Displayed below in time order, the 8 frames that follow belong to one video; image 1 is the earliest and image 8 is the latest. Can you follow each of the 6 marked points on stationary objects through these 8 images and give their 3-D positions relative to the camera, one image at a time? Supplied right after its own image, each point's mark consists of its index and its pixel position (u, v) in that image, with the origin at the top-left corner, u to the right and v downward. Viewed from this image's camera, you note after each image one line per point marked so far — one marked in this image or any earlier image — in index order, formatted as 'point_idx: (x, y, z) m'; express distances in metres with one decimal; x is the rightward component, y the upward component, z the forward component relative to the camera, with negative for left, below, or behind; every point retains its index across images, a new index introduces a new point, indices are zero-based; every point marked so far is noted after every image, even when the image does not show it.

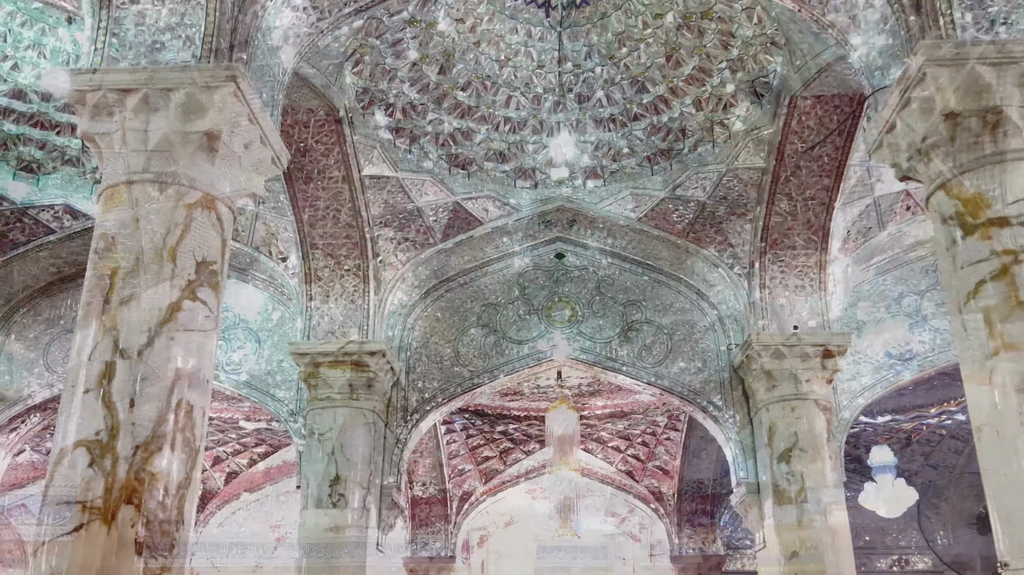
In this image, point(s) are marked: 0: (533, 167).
0: (+0.1, +0.8, +6.1) m
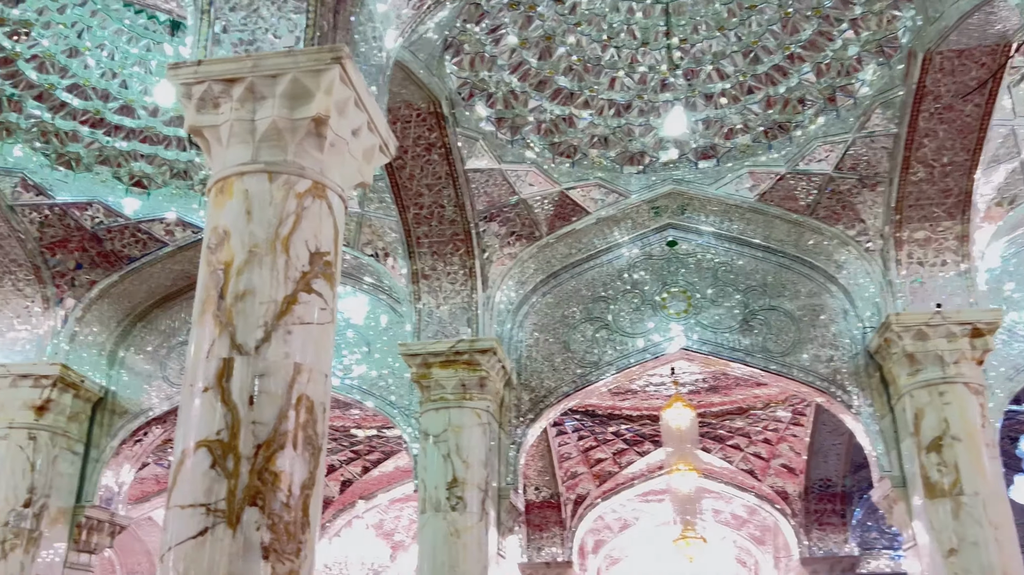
0: (+0.9, +0.9, +5.9) m
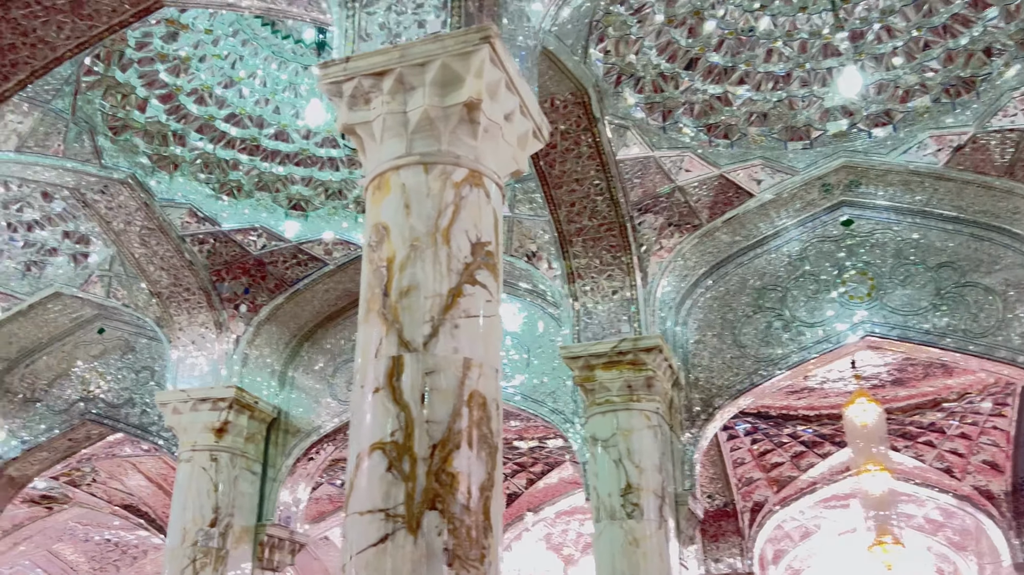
0: (+1.8, +1.0, +5.4) m
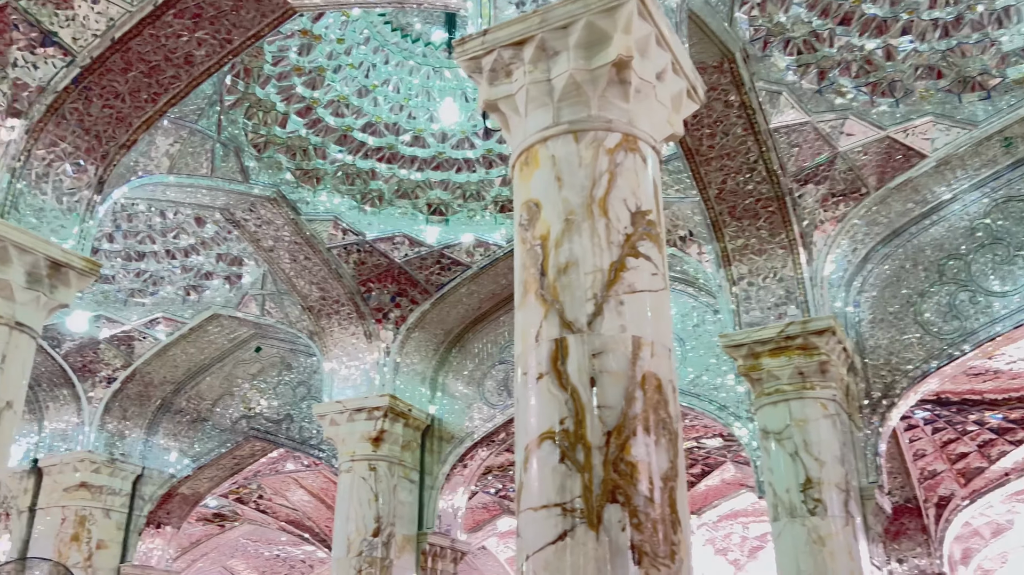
0: (+2.6, +1.2, +4.9) m
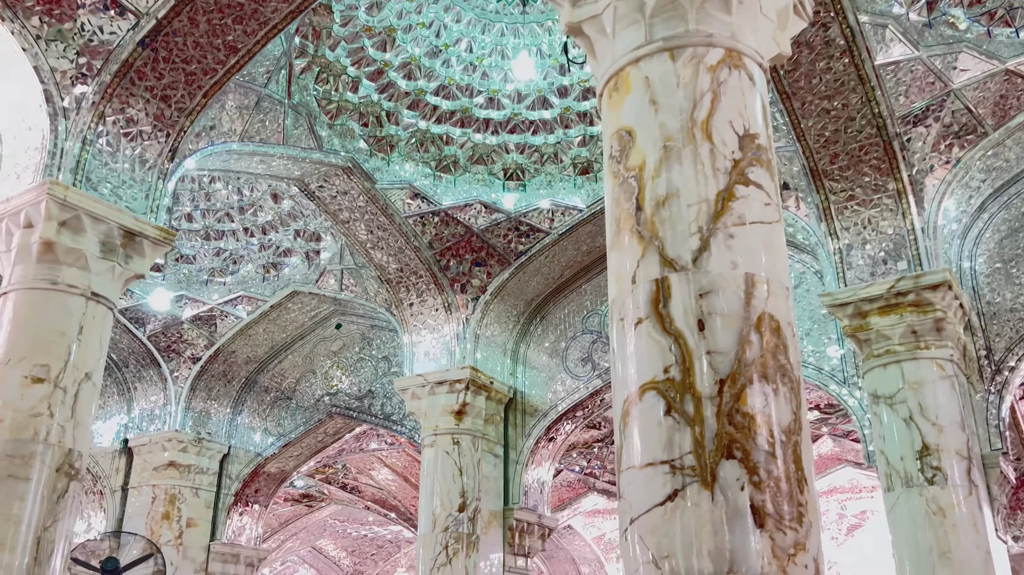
0: (+3.0, +1.5, +4.4) m
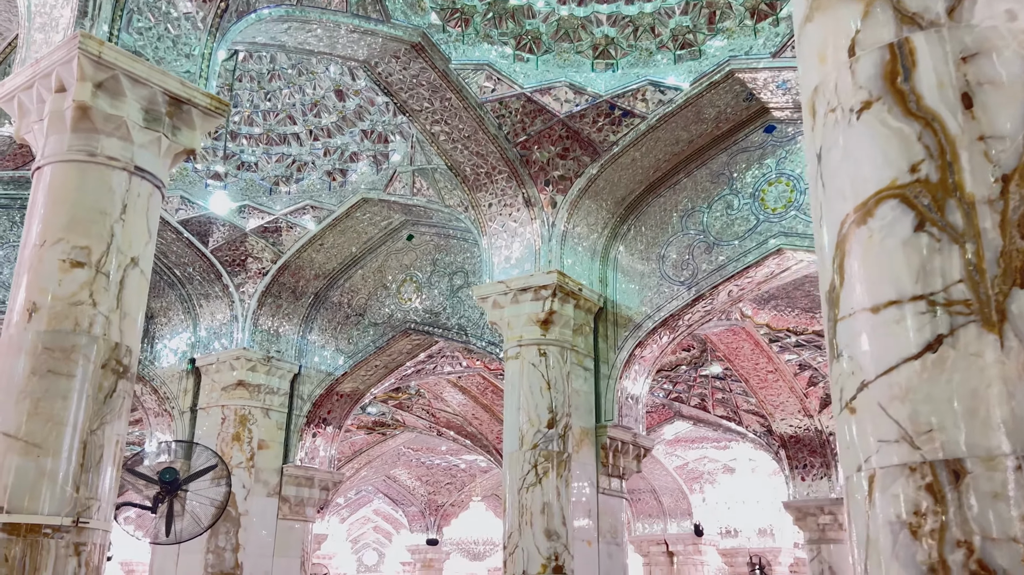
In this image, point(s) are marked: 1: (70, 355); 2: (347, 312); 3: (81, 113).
0: (+3.4, +2.0, +3.4) m
1: (-1.5, -0.2, +3.1) m
2: (-1.4, -0.2, +7.7) m
3: (-1.6, +0.7, +3.3) m
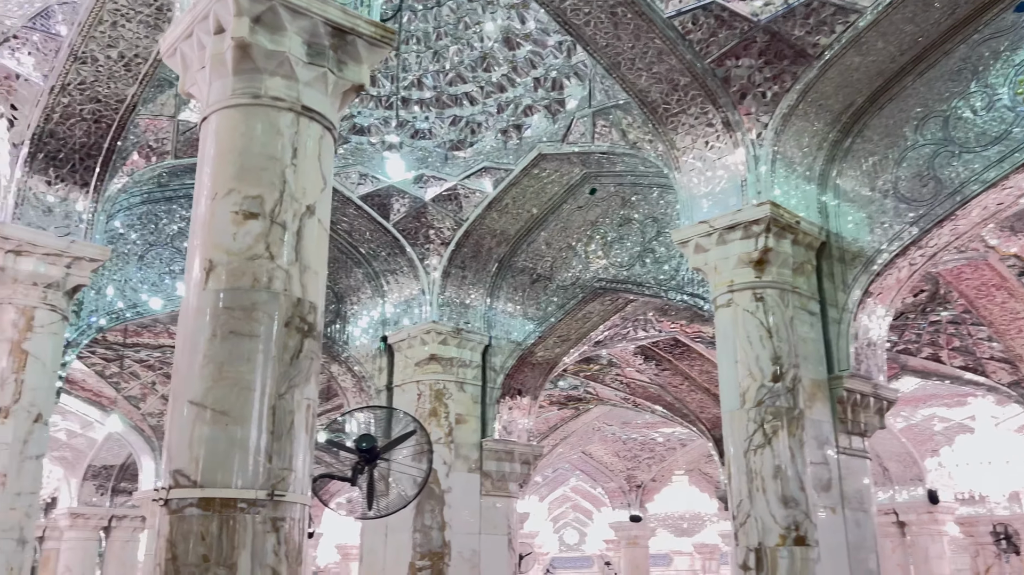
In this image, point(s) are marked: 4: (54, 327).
0: (+3.9, +2.6, +2.1) m
1: (-0.8, -0.1, +2.8) m
2: (+0.2, +0.1, +7.3) m
3: (-0.9, +0.8, +3.1) m
4: (-2.5, -0.2, +4.9) m
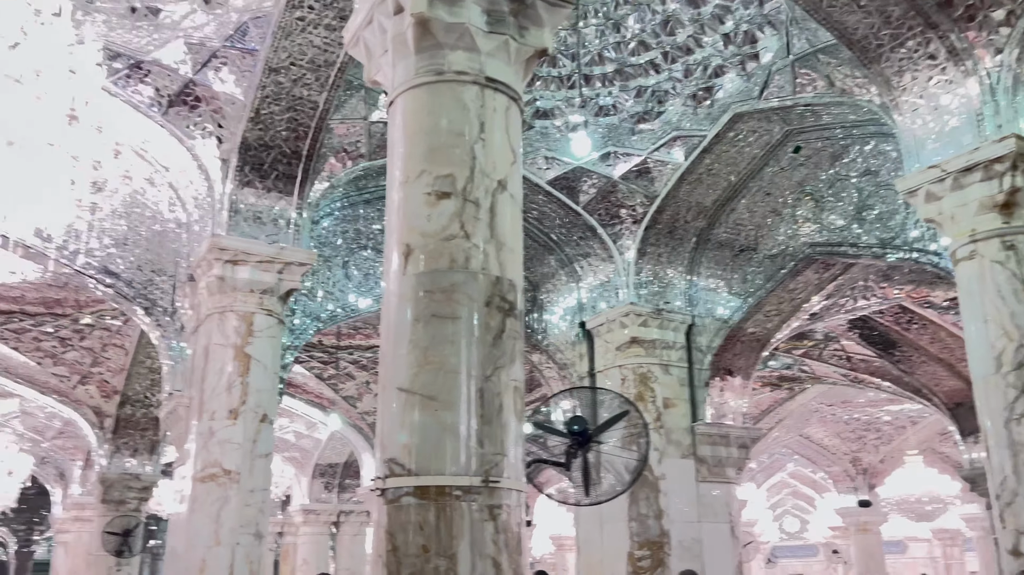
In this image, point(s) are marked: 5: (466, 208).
0: (+4.0, +2.9, +1.0) m
1: (-0.2, 0.0, +2.7) m
2: (+1.7, +0.3, +6.9) m
3: (-0.3, +0.9, +3.0) m
4: (-1.4, -0.2, +5.2) m
5: (-0.1, +0.3, +2.8) m
